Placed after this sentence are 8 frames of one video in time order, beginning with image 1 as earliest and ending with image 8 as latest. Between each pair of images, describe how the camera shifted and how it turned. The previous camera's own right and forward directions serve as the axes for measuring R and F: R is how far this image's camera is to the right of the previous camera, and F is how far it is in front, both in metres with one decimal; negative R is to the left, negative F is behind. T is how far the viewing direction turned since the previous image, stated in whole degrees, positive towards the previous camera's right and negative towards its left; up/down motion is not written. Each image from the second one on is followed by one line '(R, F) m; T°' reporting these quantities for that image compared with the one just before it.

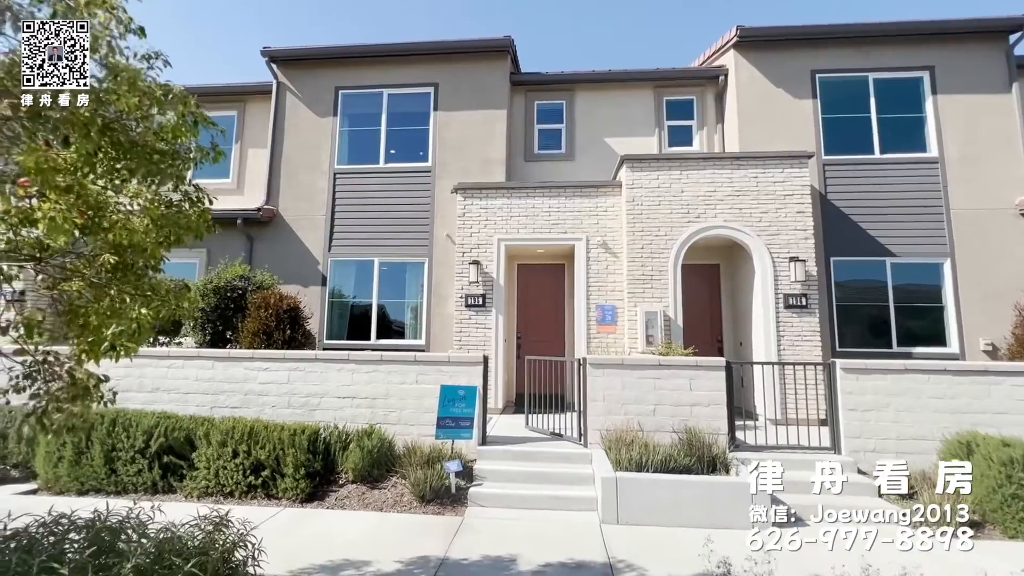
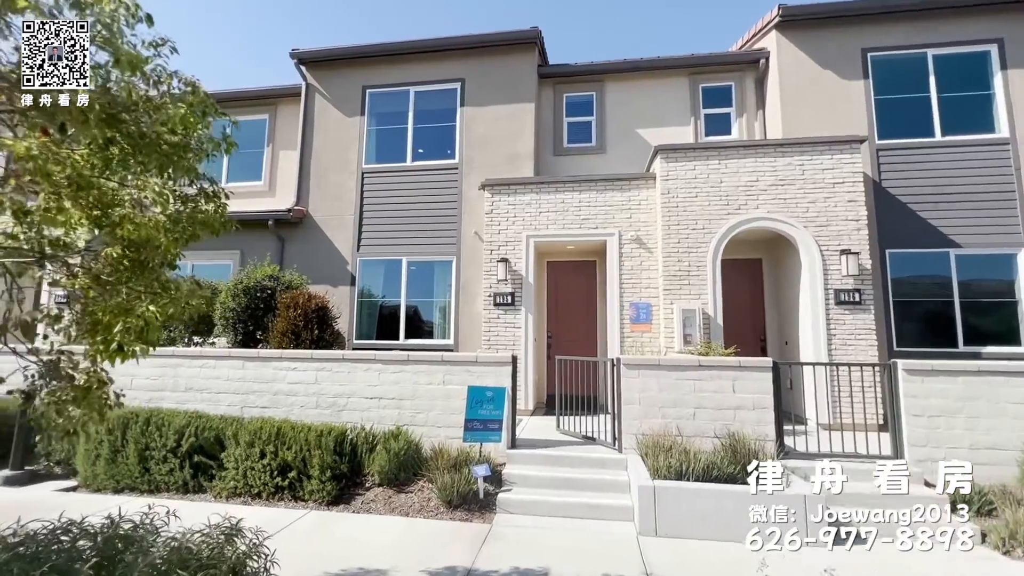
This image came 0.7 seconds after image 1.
(0.0, +0.3) m; -4°
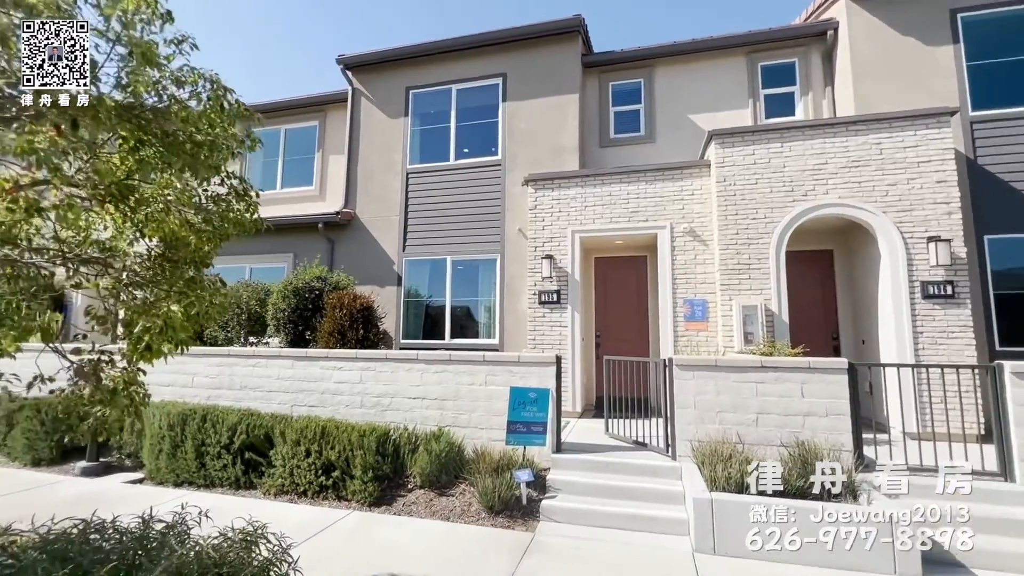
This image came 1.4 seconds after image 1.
(+0.1, +0.3) m; -6°
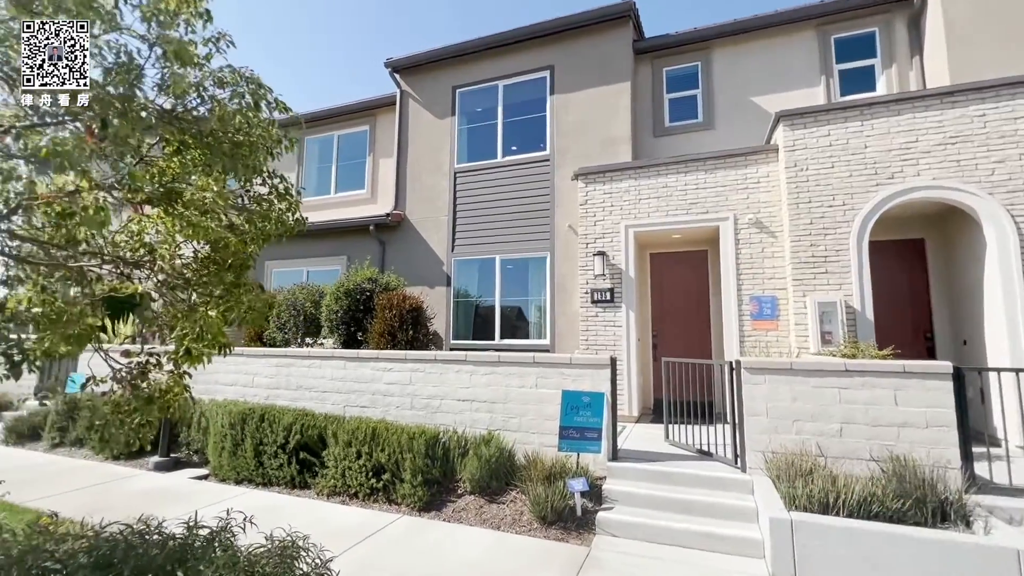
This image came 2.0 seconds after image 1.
(0.0, +0.3) m; -6°
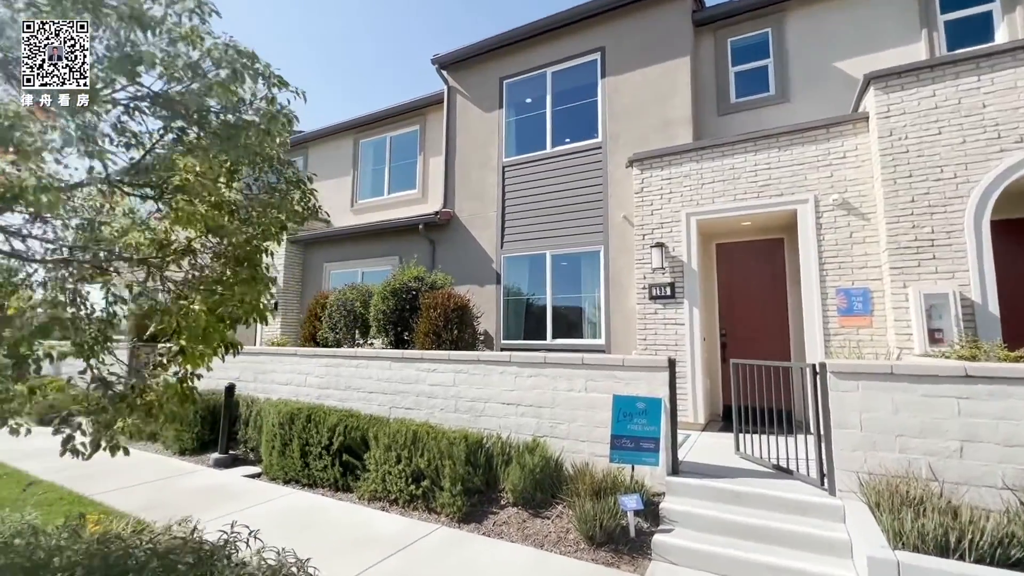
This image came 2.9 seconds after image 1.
(+0.2, +0.5) m; -8°
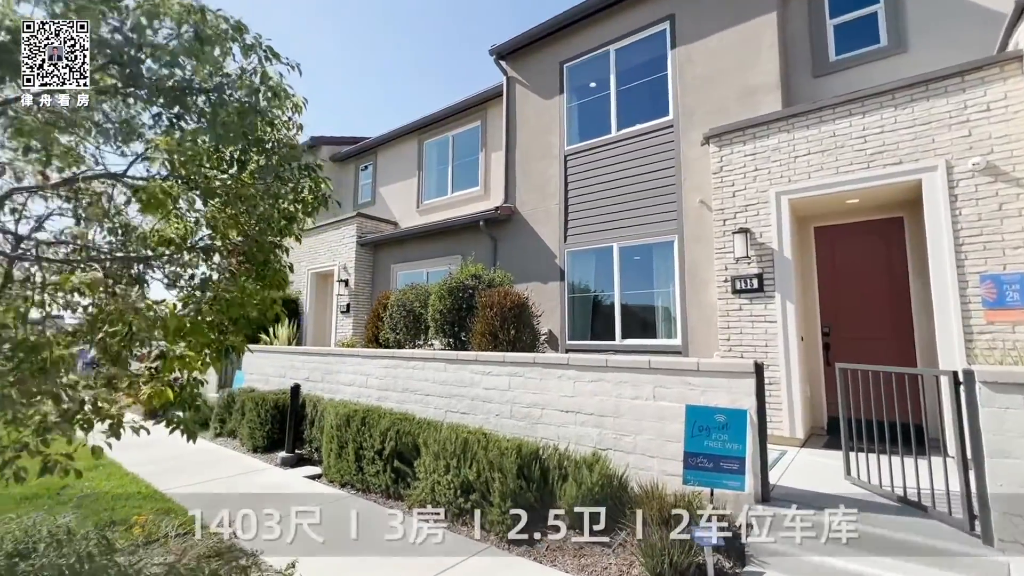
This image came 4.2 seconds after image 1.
(+0.3, +0.6) m; -9°
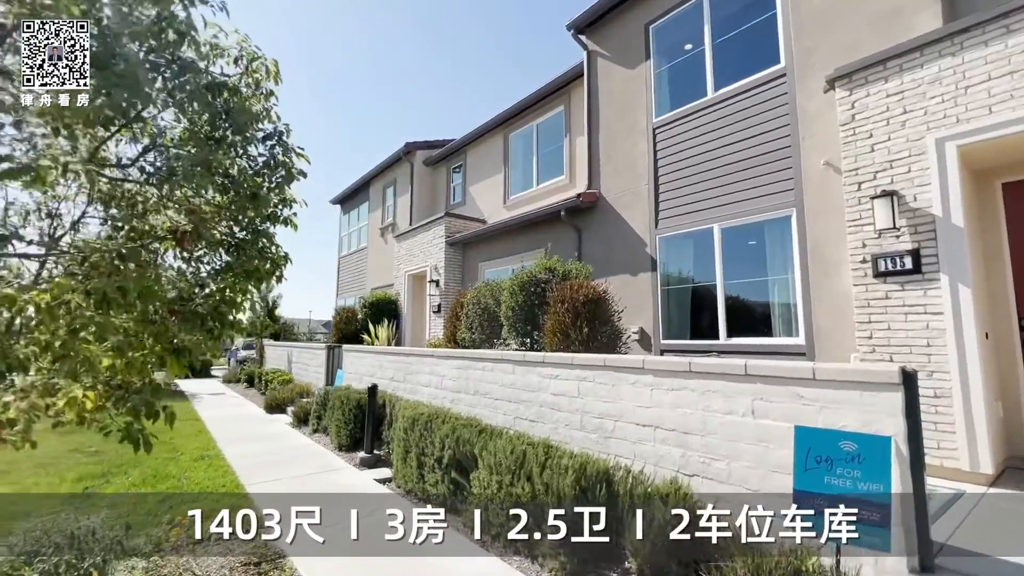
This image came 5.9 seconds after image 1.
(+0.5, +0.8) m; -14°
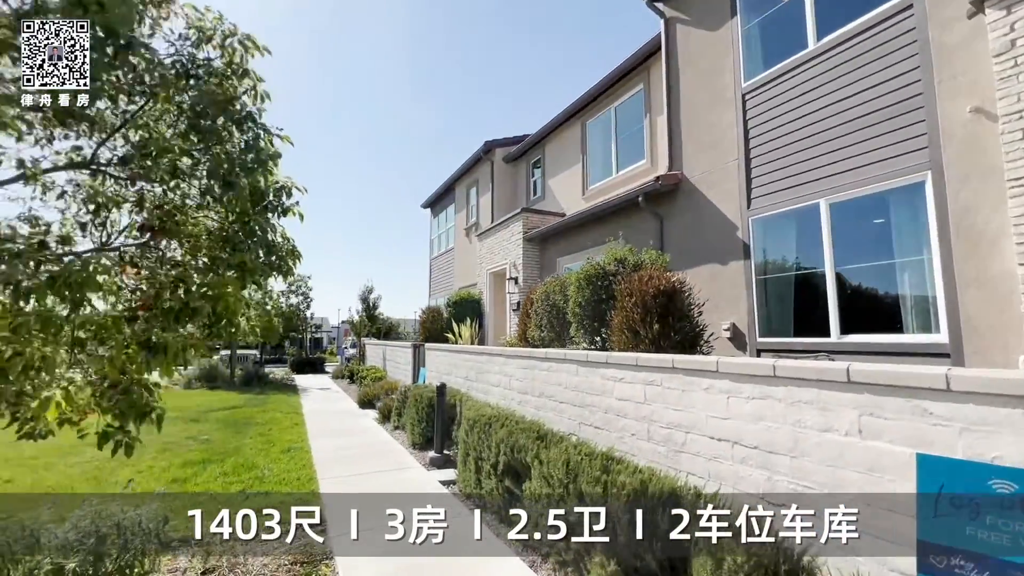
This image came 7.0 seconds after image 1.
(+0.5, +0.5) m; -12°
